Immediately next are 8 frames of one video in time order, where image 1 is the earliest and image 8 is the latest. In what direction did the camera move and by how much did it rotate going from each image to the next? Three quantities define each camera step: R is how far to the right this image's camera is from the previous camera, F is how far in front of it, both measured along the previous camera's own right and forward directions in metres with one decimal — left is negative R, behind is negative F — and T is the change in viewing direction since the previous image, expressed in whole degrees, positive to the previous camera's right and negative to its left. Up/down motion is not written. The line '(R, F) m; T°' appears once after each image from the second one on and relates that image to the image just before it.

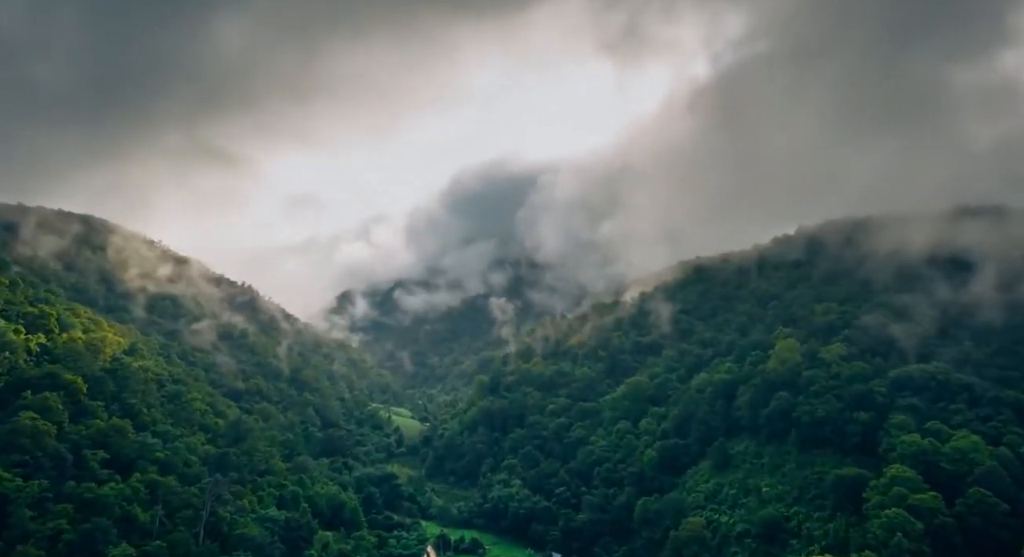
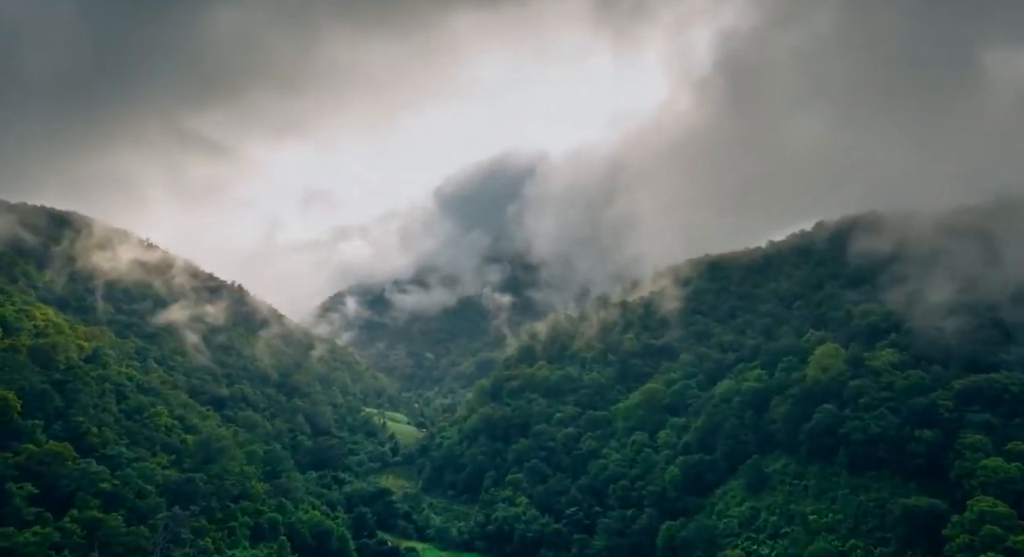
(-1.0, +10.1) m; 0°
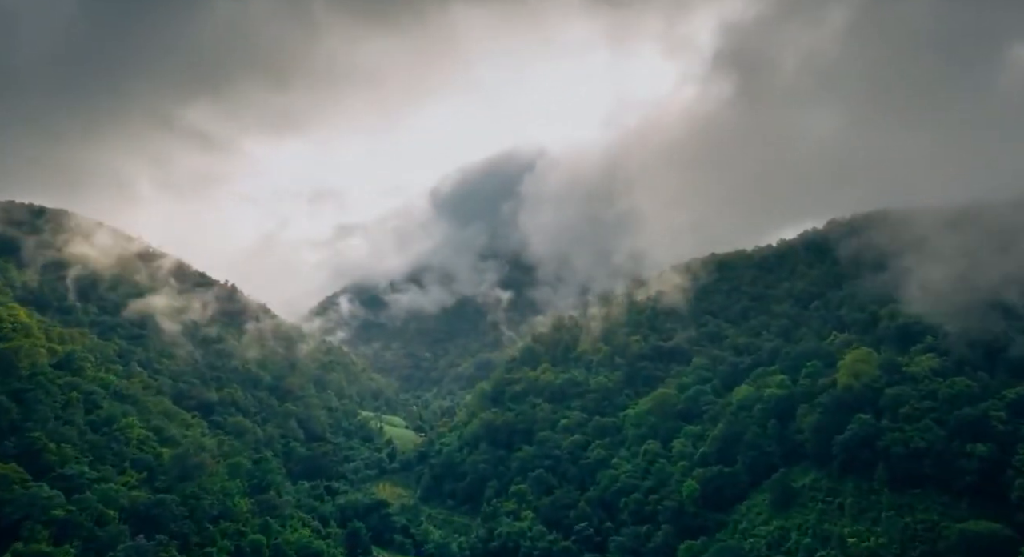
(-0.7, +6.4) m; 0°
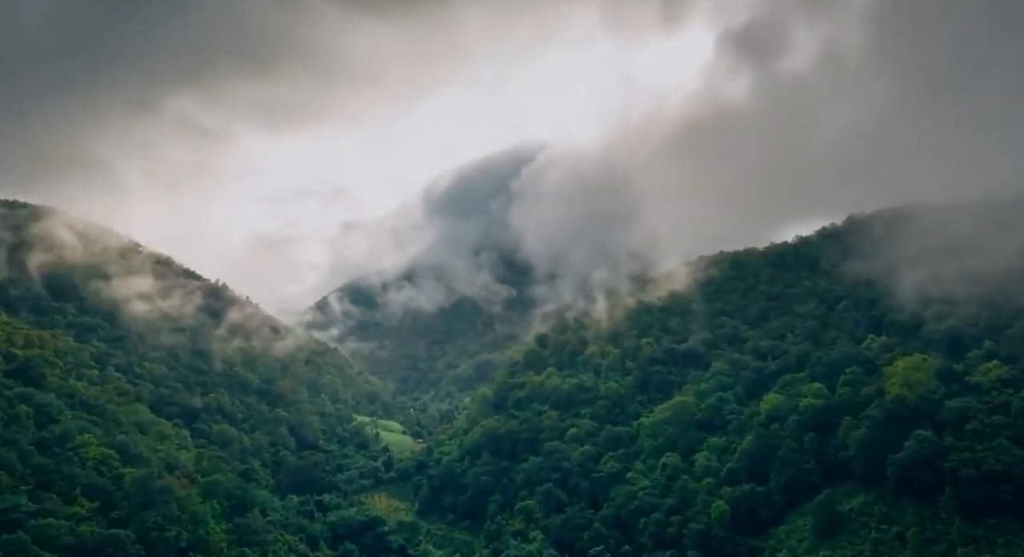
(-1.0, +8.3) m; 0°
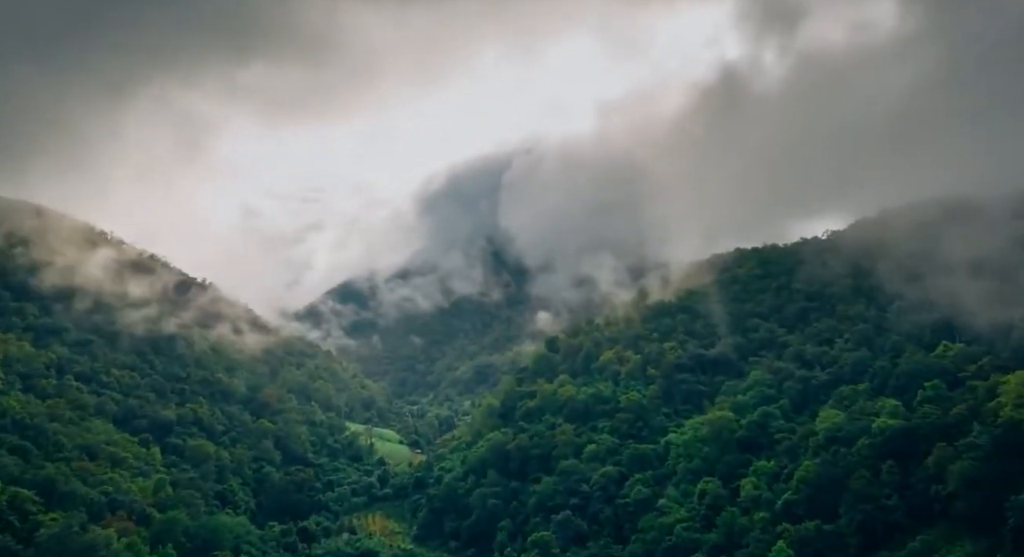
(-1.5, +12.8) m; 0°
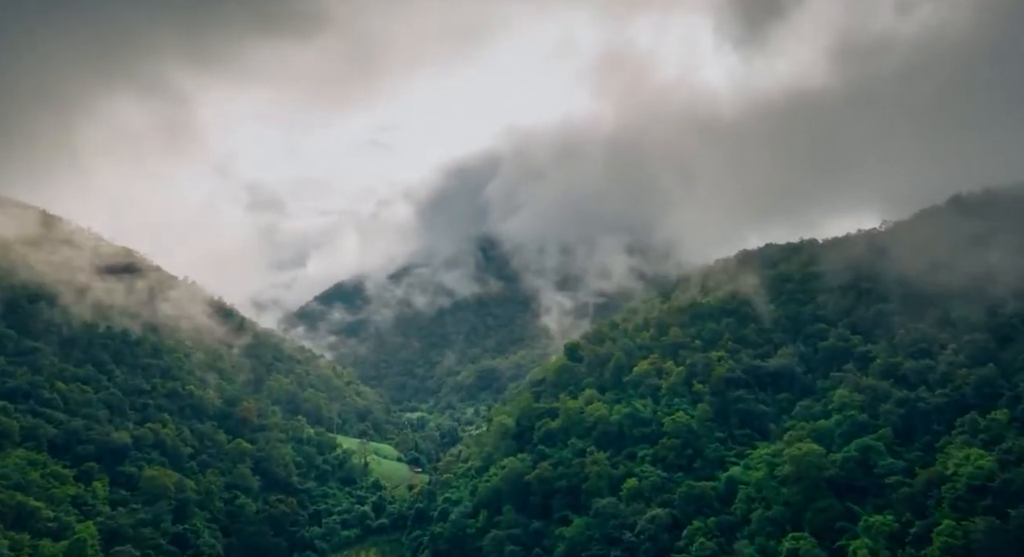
(-2.2, +18.5) m; 0°
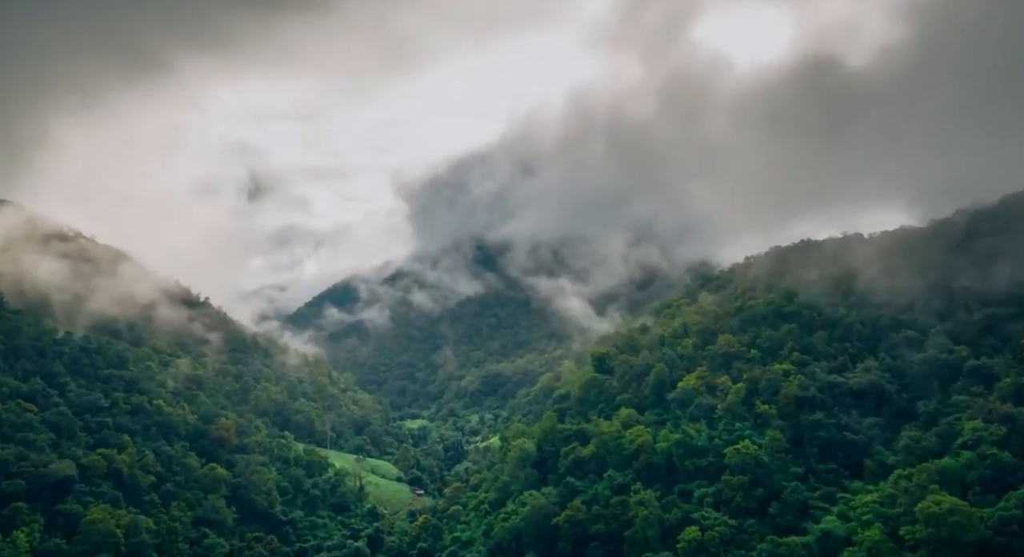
(-2.1, +17.0) m; 0°
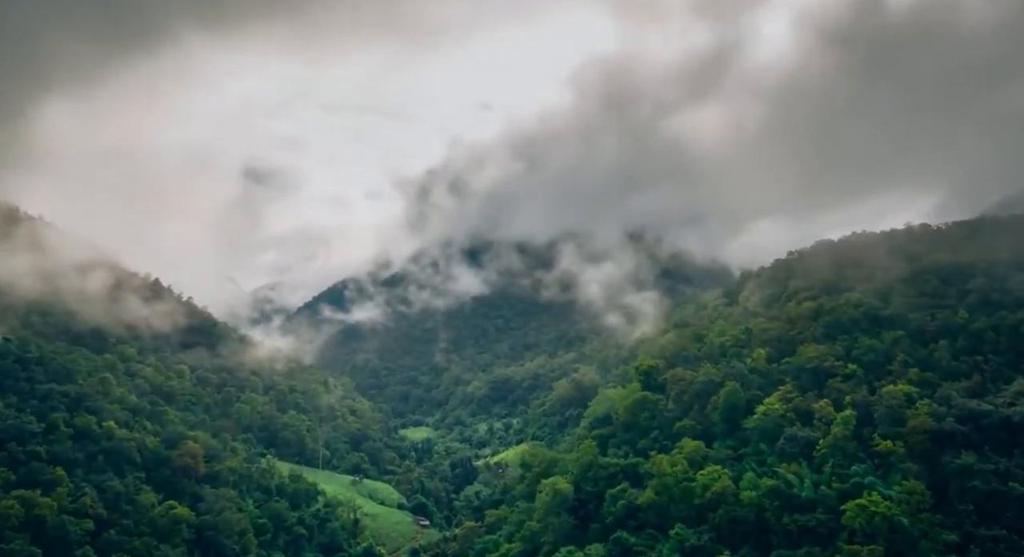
(-2.2, +19.4) m; 0°
